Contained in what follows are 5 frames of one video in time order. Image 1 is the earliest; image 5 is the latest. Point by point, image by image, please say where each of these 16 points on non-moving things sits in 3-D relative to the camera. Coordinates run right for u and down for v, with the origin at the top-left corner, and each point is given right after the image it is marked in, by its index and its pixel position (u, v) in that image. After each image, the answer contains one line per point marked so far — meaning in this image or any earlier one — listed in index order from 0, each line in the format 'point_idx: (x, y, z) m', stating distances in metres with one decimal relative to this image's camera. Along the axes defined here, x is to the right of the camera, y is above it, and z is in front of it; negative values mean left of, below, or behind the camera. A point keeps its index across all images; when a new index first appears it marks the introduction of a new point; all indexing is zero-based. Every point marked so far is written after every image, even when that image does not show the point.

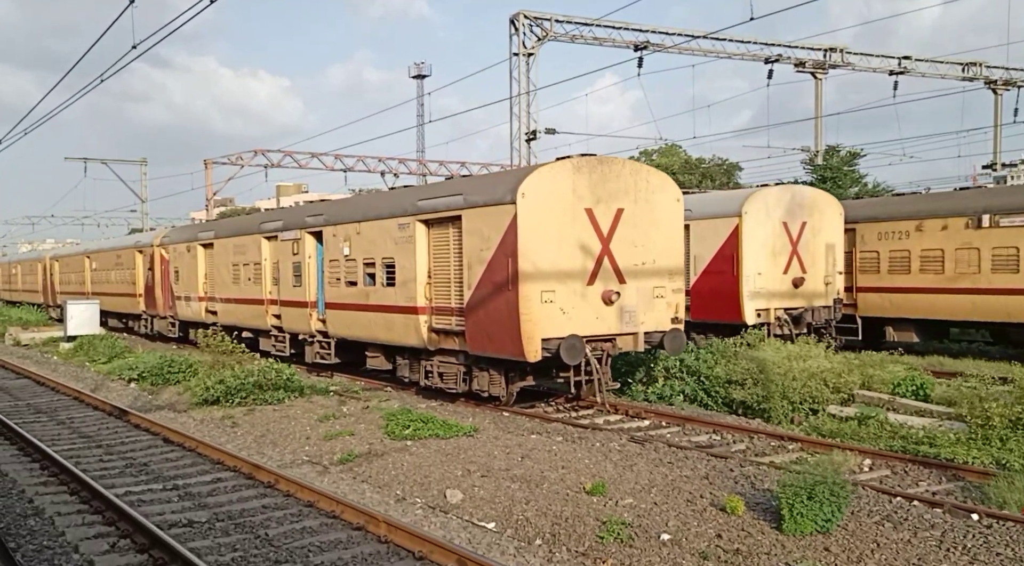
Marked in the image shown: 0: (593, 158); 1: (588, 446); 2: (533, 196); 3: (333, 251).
0: (+1.0, +1.6, +11.2) m
1: (+0.8, -1.8, +9.6) m
2: (+0.3, +1.1, +10.9) m
3: (-3.1, +0.6, +15.5) m
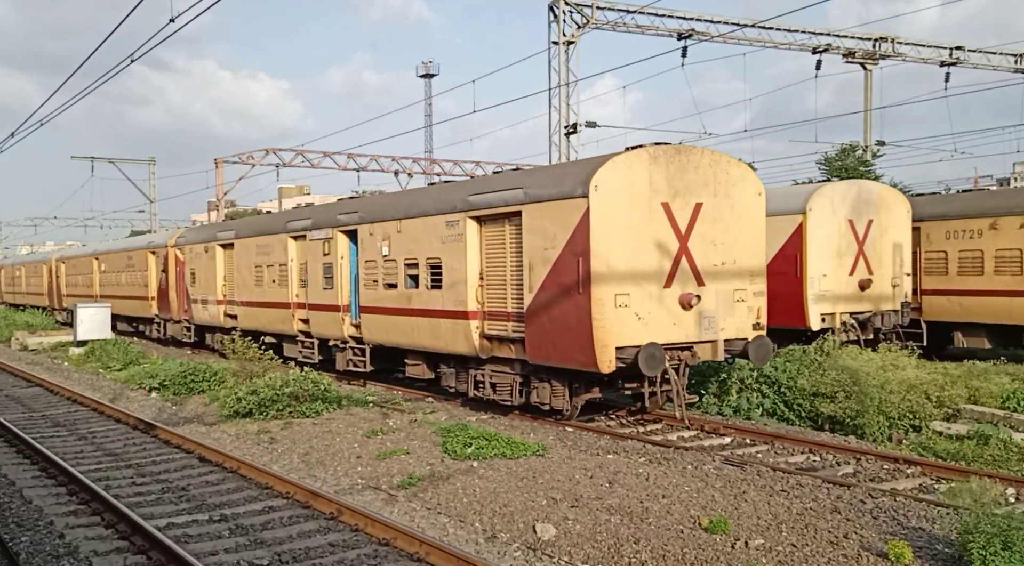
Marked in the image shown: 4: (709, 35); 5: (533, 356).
0: (+1.8, +1.6, +10.2) m
1: (+1.6, -1.8, +8.6) m
2: (+1.0, +1.0, +9.8) m
3: (-2.3, +0.5, +14.5) m
4: (+4.3, +5.4, +19.5) m
5: (+0.2, -0.9, +10.9) m
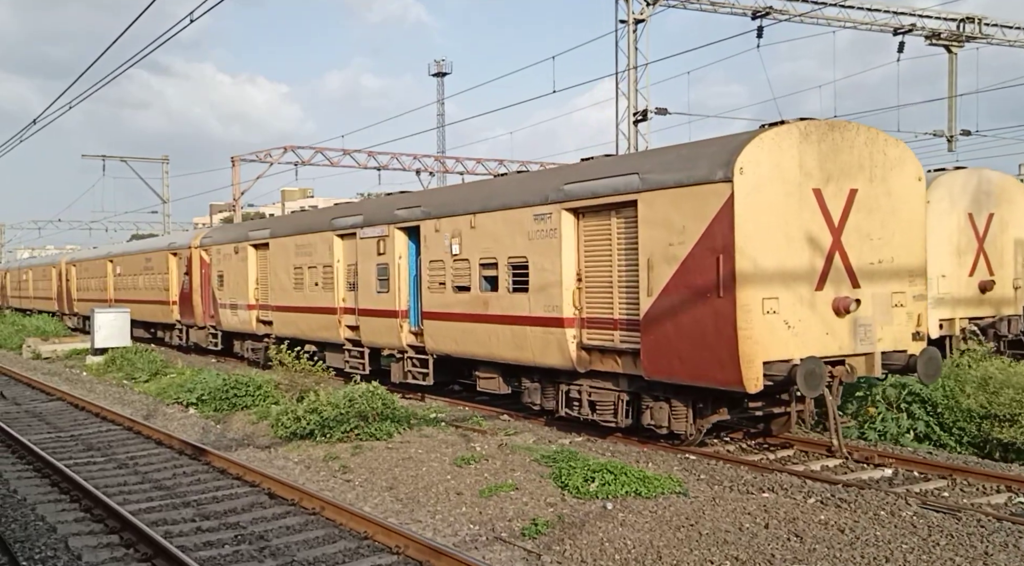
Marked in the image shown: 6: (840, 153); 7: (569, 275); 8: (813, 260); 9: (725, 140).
0: (+3.0, +1.5, +8.6) m
1: (+2.8, -1.8, +7.0) m
2: (+2.2, +1.0, +8.3) m
3: (-1.1, +0.5, +12.9) m
4: (+5.5, +5.4, +17.9) m
5: (+1.4, -0.9, +9.3) m
6: (+3.2, +1.3, +8.7) m
7: (+0.7, +0.1, +10.4) m
8: (+2.9, +0.2, +8.6) m
9: (+2.0, +1.4, +8.5) m
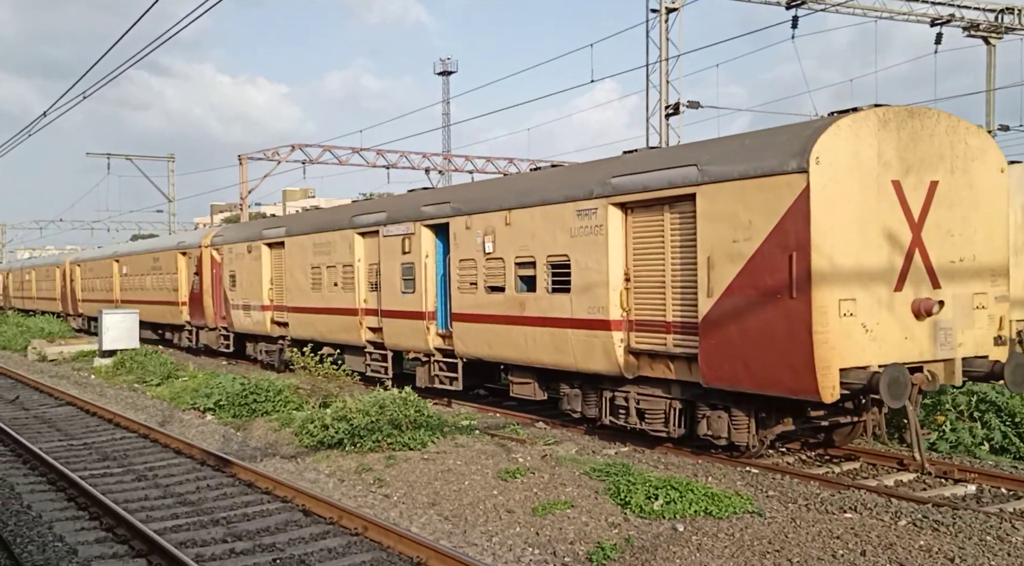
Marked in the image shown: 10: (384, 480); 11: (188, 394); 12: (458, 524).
0: (+3.5, +1.5, +8.0) m
1: (+3.3, -1.8, +6.3) m
2: (+2.7, +1.0, +7.6) m
3: (-0.6, +0.5, +12.2) m
4: (+6.0, +5.4, +17.3) m
5: (+1.9, -0.9, +8.7) m
6: (+3.7, +1.3, +8.0) m
7: (+1.1, +0.1, +9.8) m
8: (+3.4, +0.2, +7.9) m
9: (+2.5, +1.4, +7.9) m
10: (-1.3, -2.0, +8.9) m
11: (-5.3, -1.8, +14.6) m
12: (-0.4, -2.0, +7.3) m
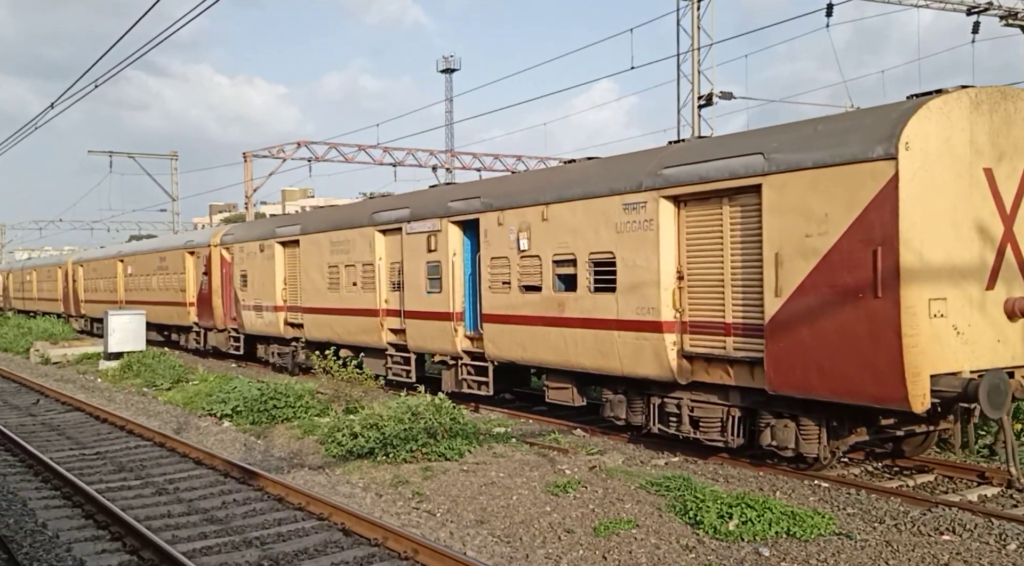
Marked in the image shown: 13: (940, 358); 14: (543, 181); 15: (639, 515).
0: (+3.9, +1.6, +7.3) m
1: (+3.7, -1.8, +5.7) m
2: (+3.2, +1.0, +6.9) m
3: (-0.1, +0.5, +11.6) m
4: (+6.4, +5.4, +16.6) m
5: (+2.4, -0.9, +8.0) m
6: (+4.1, +1.3, +7.4) m
7: (+1.6, +0.1, +9.1) m
8: (+3.8, +0.2, +7.3) m
9: (+3.0, +1.4, +7.2) m
10: (-0.8, -2.0, +8.3) m
11: (-4.9, -1.8, +13.9) m
12: (0.0, -2.0, +6.6) m
13: (+3.4, -0.6, +7.0) m
14: (+0.4, +1.2, +10.9) m
15: (+1.0, -1.9, +7.3) m
